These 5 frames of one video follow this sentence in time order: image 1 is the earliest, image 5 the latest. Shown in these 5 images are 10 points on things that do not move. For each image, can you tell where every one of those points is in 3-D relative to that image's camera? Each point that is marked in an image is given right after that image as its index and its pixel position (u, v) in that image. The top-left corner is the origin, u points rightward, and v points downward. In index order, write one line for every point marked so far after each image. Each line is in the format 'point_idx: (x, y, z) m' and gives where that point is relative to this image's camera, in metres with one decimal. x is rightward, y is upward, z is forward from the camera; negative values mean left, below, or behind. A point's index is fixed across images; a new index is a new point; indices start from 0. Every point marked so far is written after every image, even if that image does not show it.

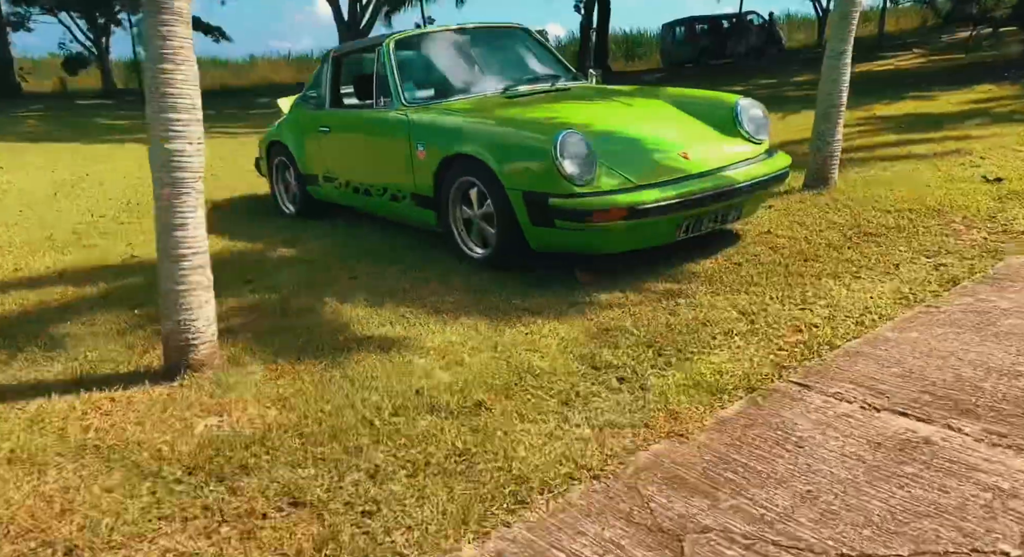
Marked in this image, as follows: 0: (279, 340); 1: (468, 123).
0: (-1.0, -0.2, +3.0) m
1: (-0.3, +0.9, +4.0) m
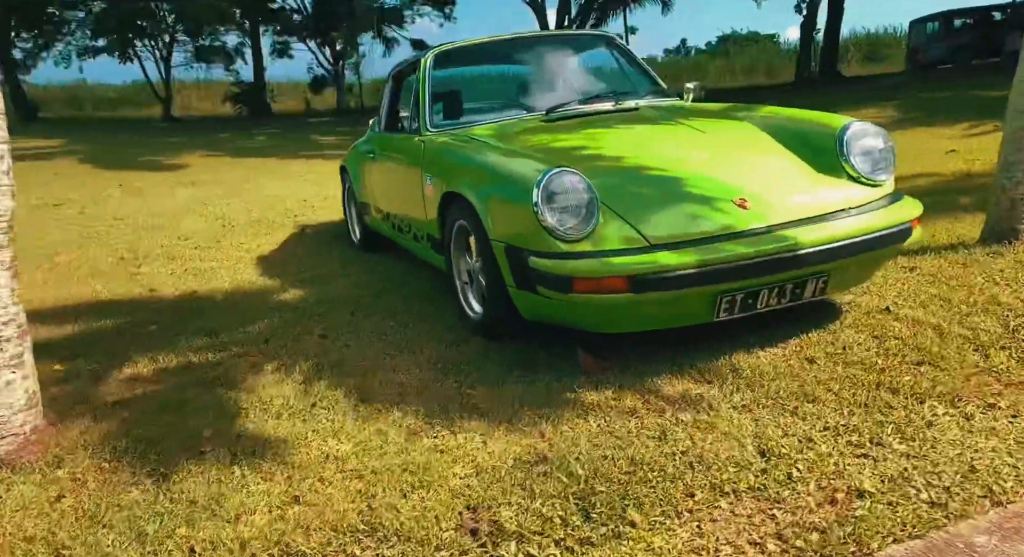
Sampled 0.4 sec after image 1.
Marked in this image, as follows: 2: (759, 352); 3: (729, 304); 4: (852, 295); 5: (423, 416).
0: (-1.2, -0.4, +2.4) m
1: (-0.2, +0.6, +3.3) m
2: (+0.9, -0.3, +2.7) m
3: (+0.8, -0.1, +2.6) m
4: (+1.6, -0.1, +3.3) m
5: (-0.3, -0.5, +2.3) m
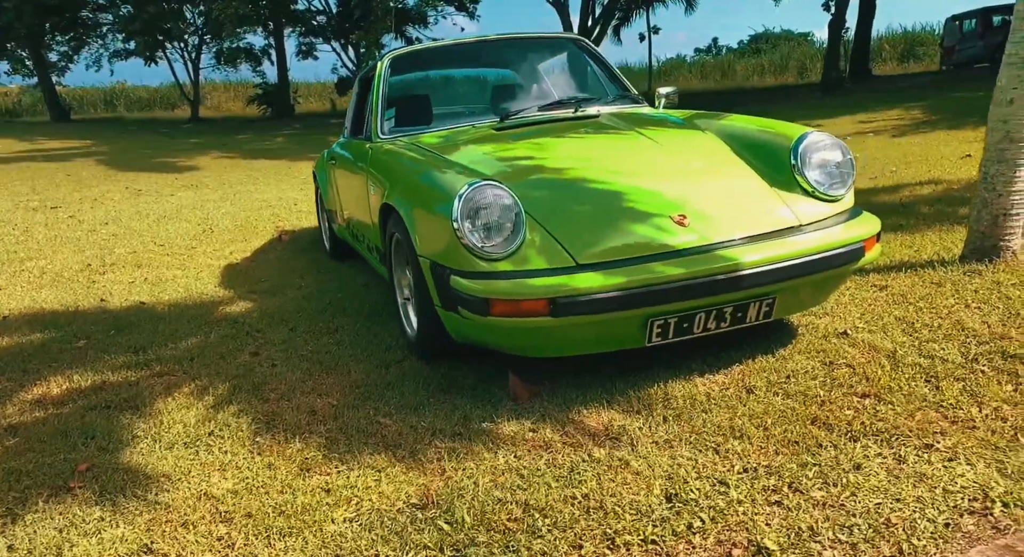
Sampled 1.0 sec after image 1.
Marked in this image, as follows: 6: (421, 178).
0: (-1.5, -0.5, +2.3) m
1: (-0.5, +0.5, +3.1) m
2: (+0.7, -0.4, +2.5) m
3: (+0.5, -0.2, +2.4) m
4: (+1.4, -0.2, +3.1) m
5: (-0.6, -0.5, +2.1) m
6: (-0.4, +0.4, +2.8) m
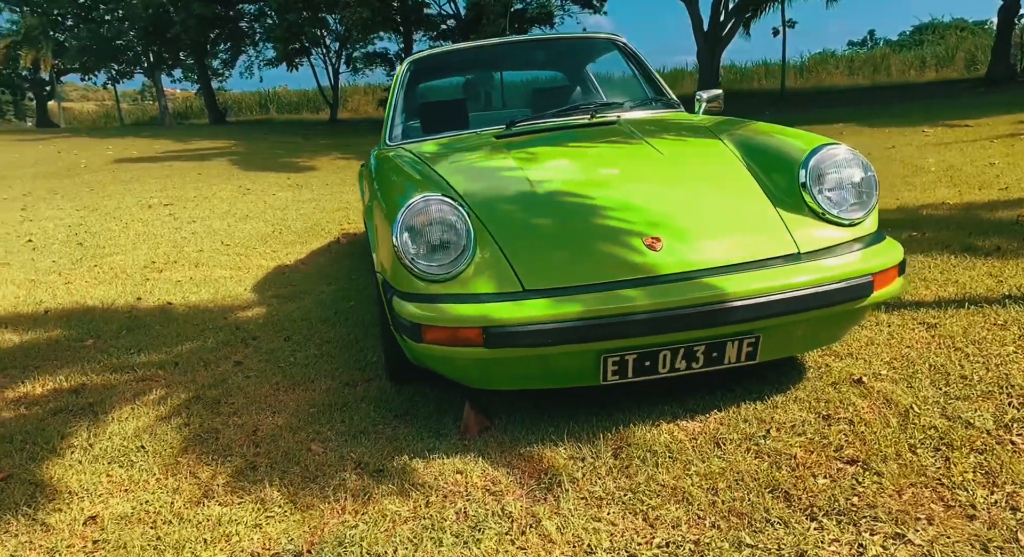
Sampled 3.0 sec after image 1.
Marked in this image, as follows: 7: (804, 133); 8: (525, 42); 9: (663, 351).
0: (-1.7, -0.5, +2.3) m
1: (-0.5, +0.5, +3.0) m
2: (+0.5, -0.5, +2.2) m
3: (+0.3, -0.3, +2.2) m
4: (+1.3, -0.3, +2.7) m
5: (-0.8, -0.6, +2.0) m
6: (-0.5, +0.3, +2.7) m
7: (+1.2, +0.6, +2.9) m
8: (+0.1, +1.5, +4.2) m
9: (+0.5, -0.2, +2.2) m
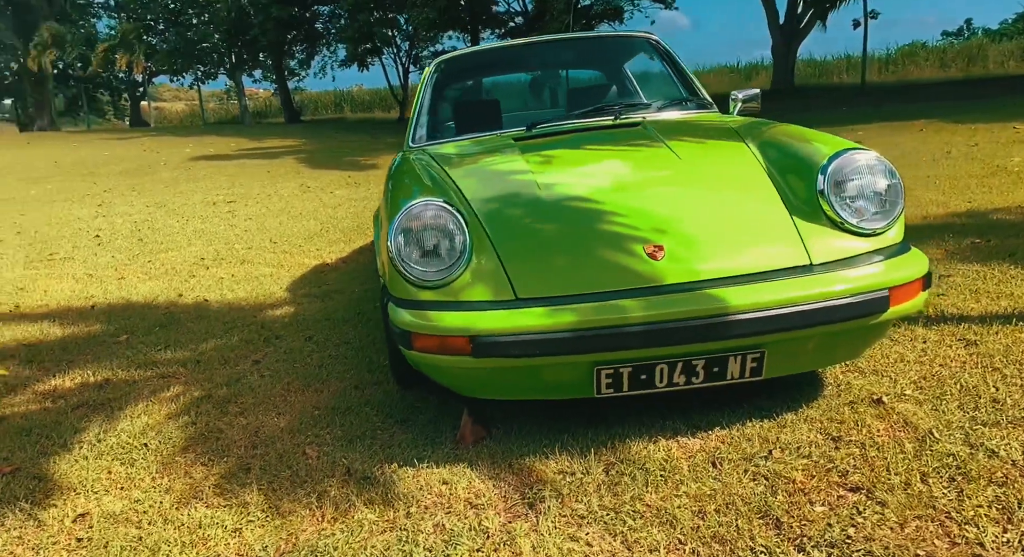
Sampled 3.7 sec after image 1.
0: (-1.7, -0.5, +2.5) m
1: (-0.4, +0.4, +3.0) m
2: (+0.4, -0.5, +2.1) m
3: (+0.3, -0.3, +2.1) m
4: (+1.3, -0.3, +2.5) m
5: (-0.9, -0.6, +2.1) m
6: (-0.4, +0.3, +2.7) m
7: (+1.3, +0.6, +2.8) m
8: (+0.3, +1.4, +4.2) m
9: (+0.5, -0.3, +2.1) m
